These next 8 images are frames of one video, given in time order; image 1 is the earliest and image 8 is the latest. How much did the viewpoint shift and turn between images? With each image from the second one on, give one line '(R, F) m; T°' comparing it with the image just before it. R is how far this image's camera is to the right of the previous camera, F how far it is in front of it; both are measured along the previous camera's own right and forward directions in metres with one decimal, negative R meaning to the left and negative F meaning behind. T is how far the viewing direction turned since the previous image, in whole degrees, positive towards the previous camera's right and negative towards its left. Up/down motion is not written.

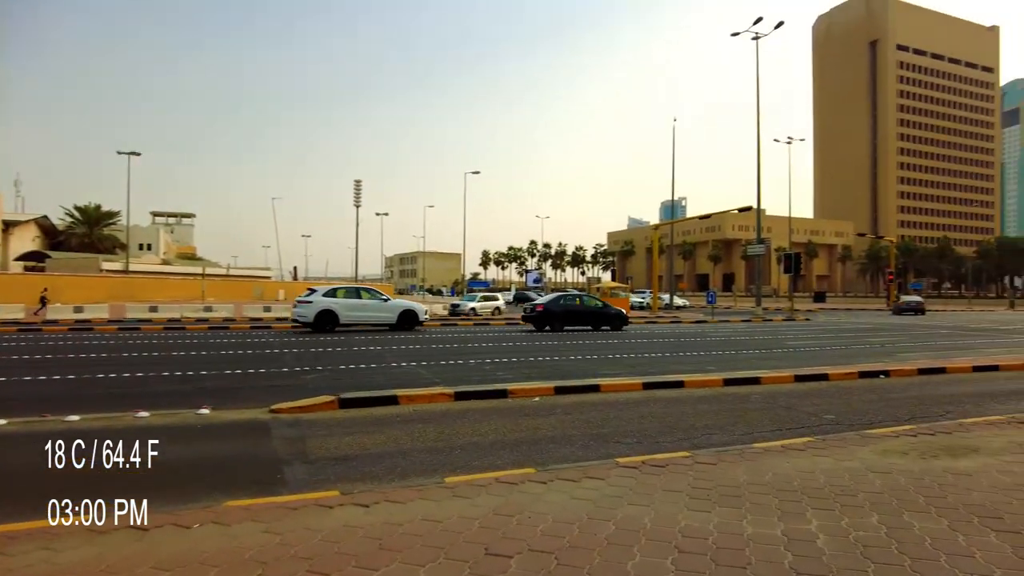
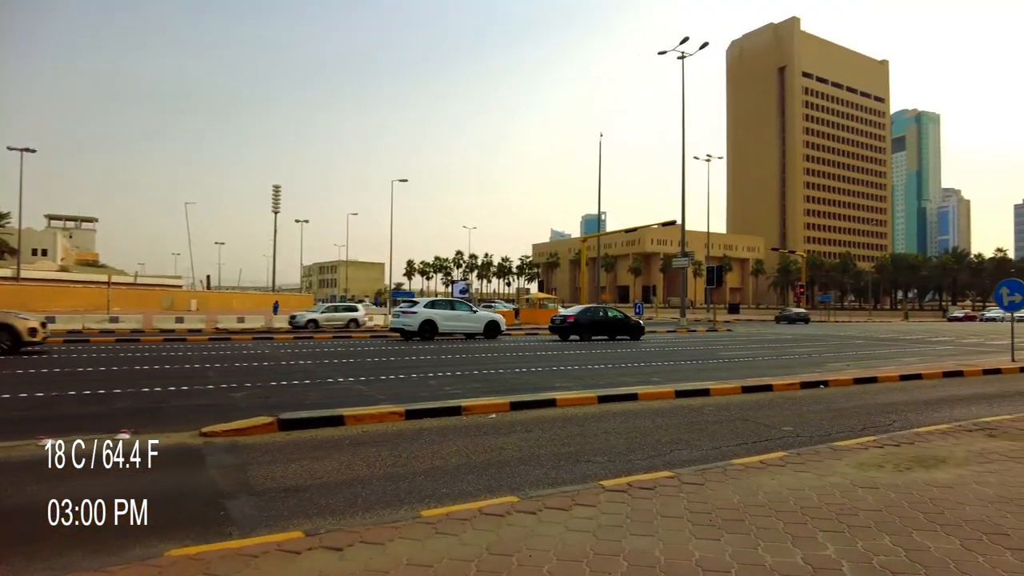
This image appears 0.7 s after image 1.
(-0.4, +0.4) m; +7°
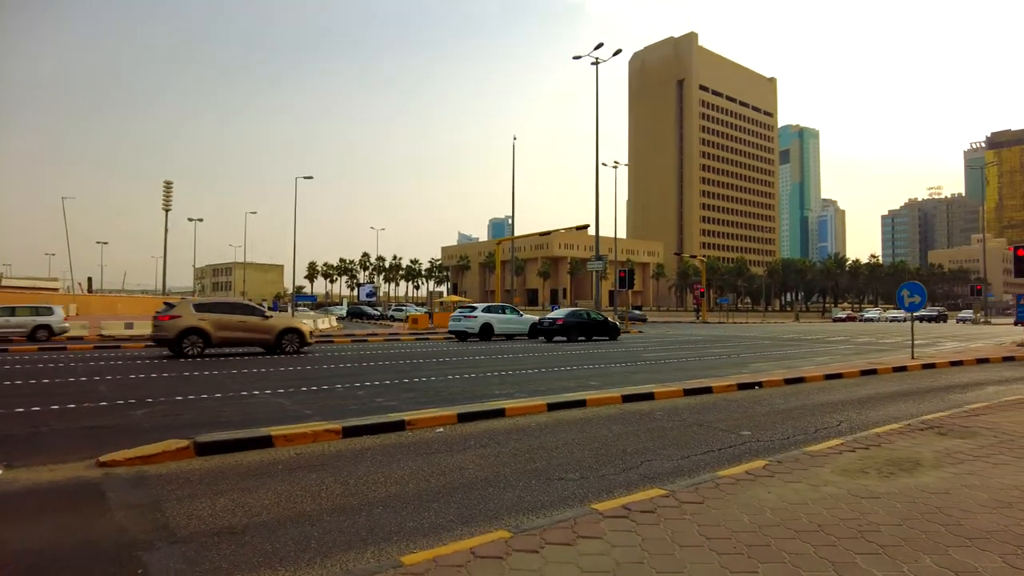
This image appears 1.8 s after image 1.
(-0.5, +0.6) m; +8°
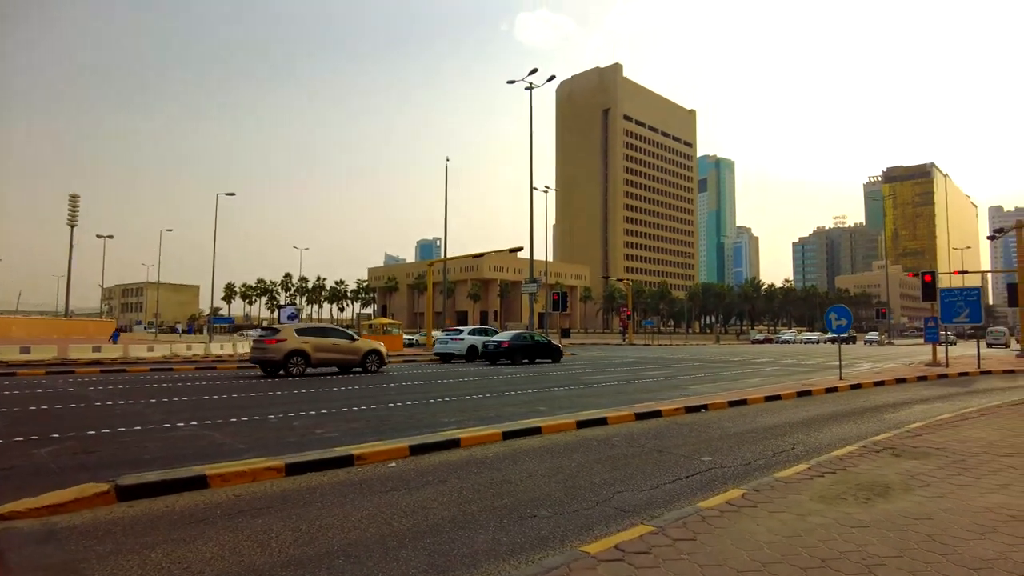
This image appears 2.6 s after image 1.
(-0.3, +0.4) m; +6°
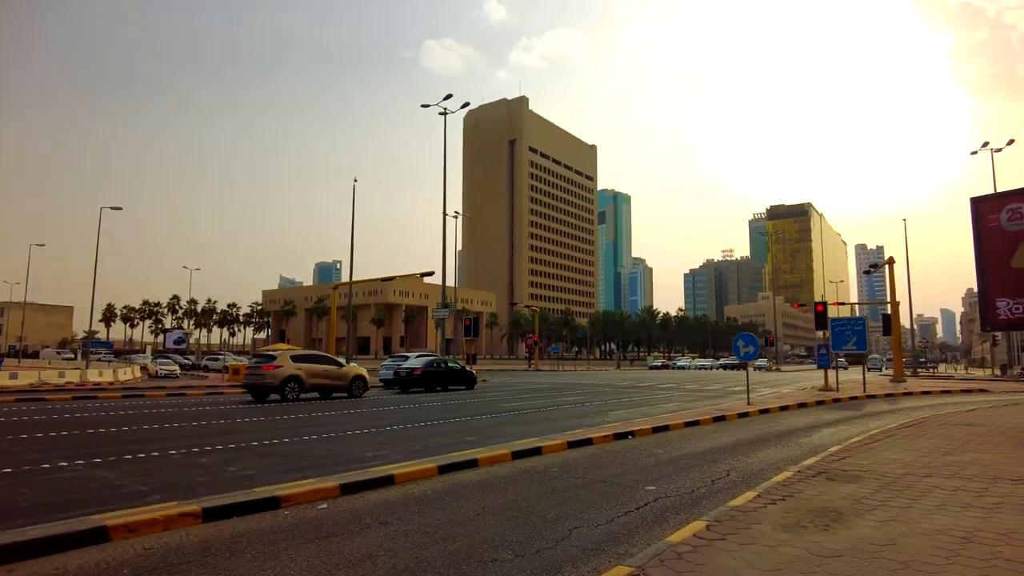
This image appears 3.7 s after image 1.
(-0.4, +0.4) m; +9°
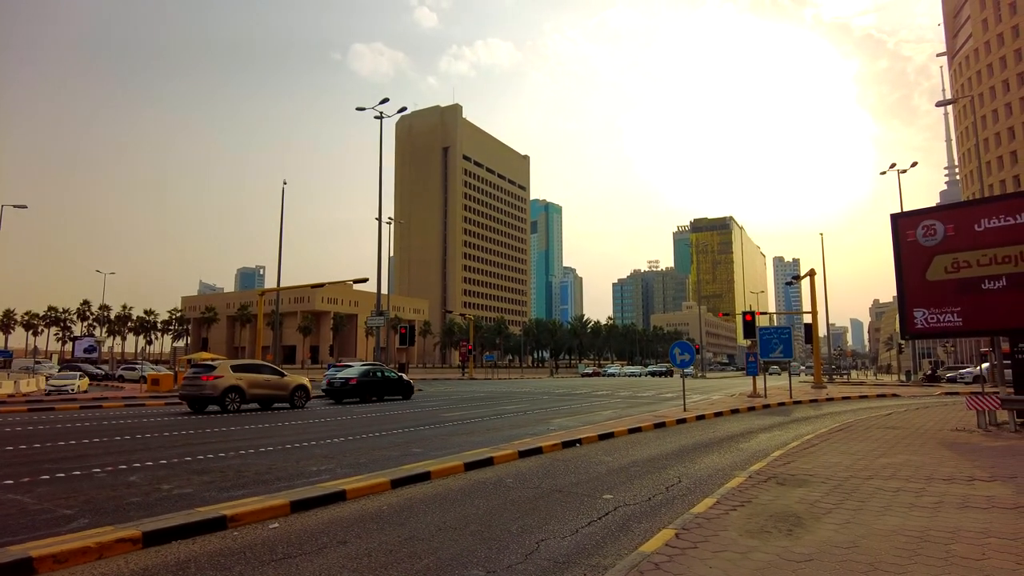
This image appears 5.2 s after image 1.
(-0.3, +0.2) m; +6°
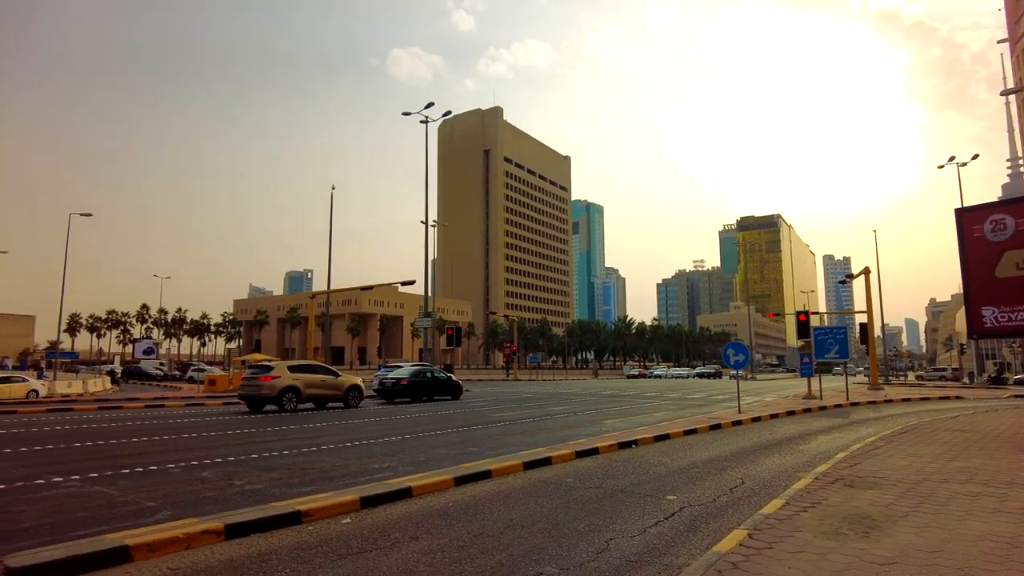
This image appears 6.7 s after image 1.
(-0.2, 0.0) m; -4°
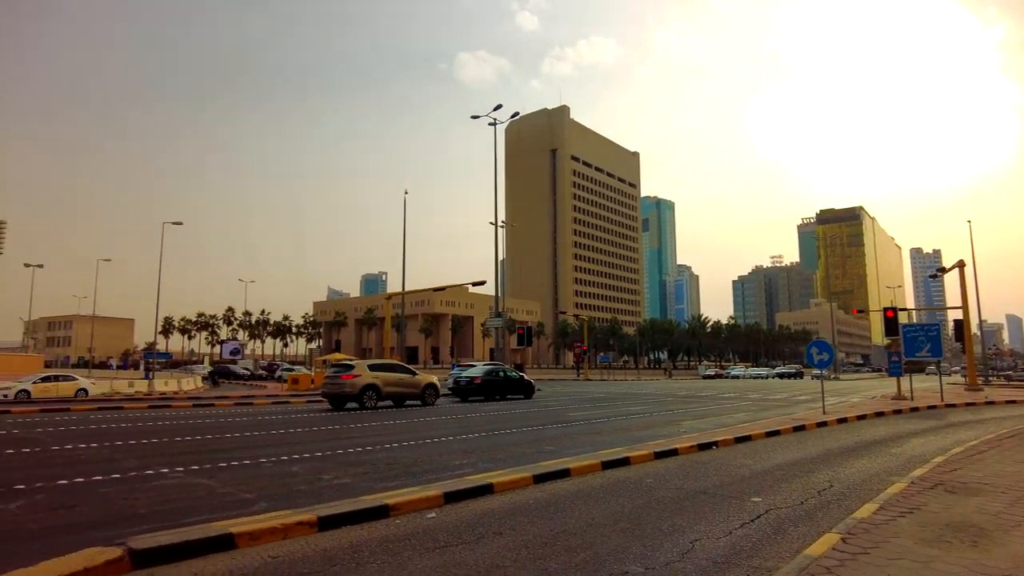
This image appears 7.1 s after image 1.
(-0.1, 0.0) m; -6°
